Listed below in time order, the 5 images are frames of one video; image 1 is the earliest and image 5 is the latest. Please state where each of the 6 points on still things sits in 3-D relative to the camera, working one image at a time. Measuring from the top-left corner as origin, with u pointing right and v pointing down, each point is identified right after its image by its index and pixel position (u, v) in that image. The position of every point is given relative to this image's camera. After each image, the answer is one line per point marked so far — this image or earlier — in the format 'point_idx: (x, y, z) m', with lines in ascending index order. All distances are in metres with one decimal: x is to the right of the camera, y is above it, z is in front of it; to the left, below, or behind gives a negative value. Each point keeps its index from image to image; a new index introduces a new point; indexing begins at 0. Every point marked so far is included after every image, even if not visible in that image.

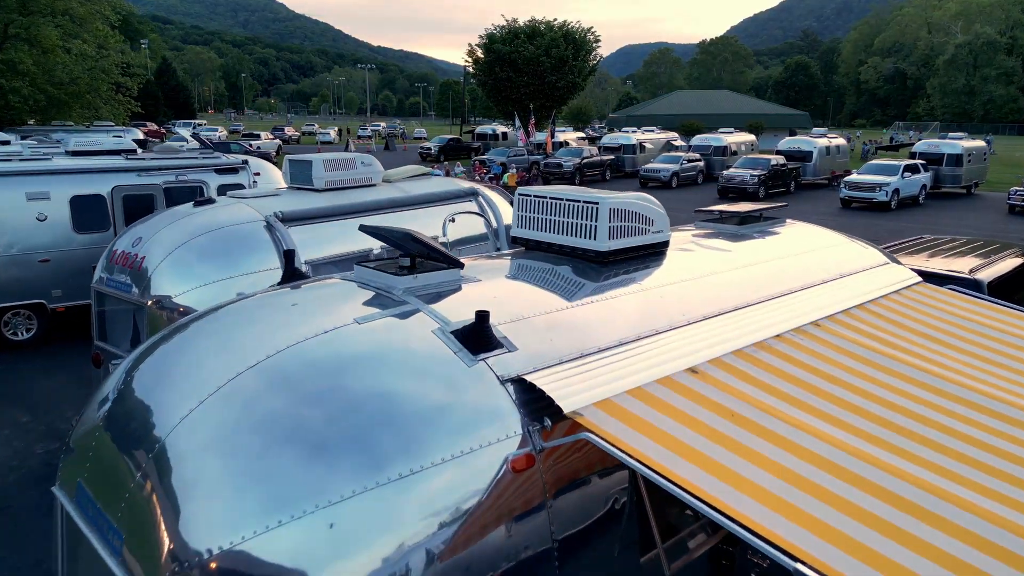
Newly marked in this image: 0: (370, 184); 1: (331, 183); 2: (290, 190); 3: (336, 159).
0: (-1.4, +1.0, +7.3) m
1: (-1.7, +1.0, +7.0) m
2: (-2.1, +0.9, +6.9) m
3: (-1.7, +1.3, +7.0) m
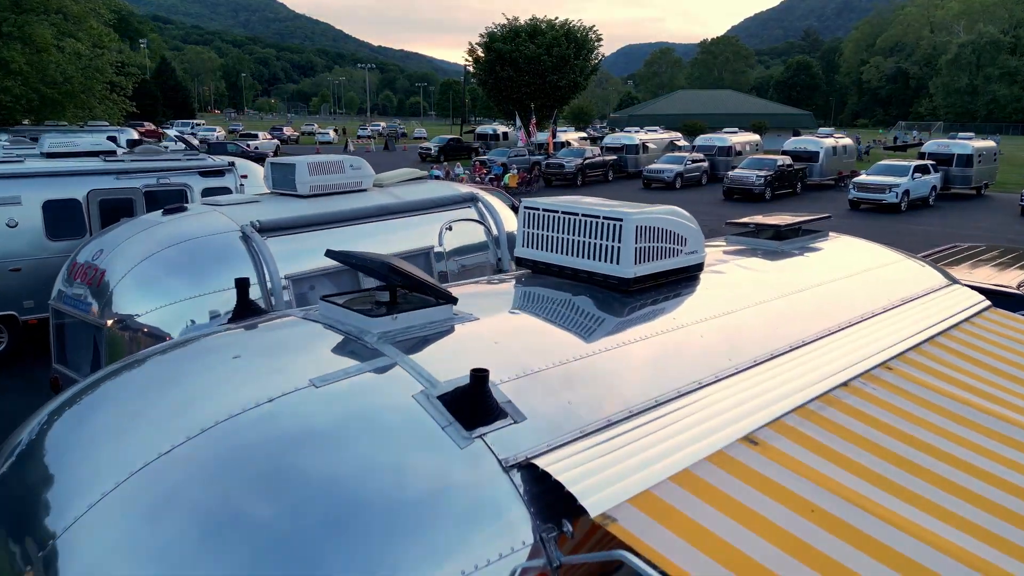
0: (-1.4, +0.9, +6.7) m
1: (-1.7, +0.9, +6.4) m
2: (-2.1, +0.8, +6.3) m
3: (-1.7, +1.1, +6.4) m
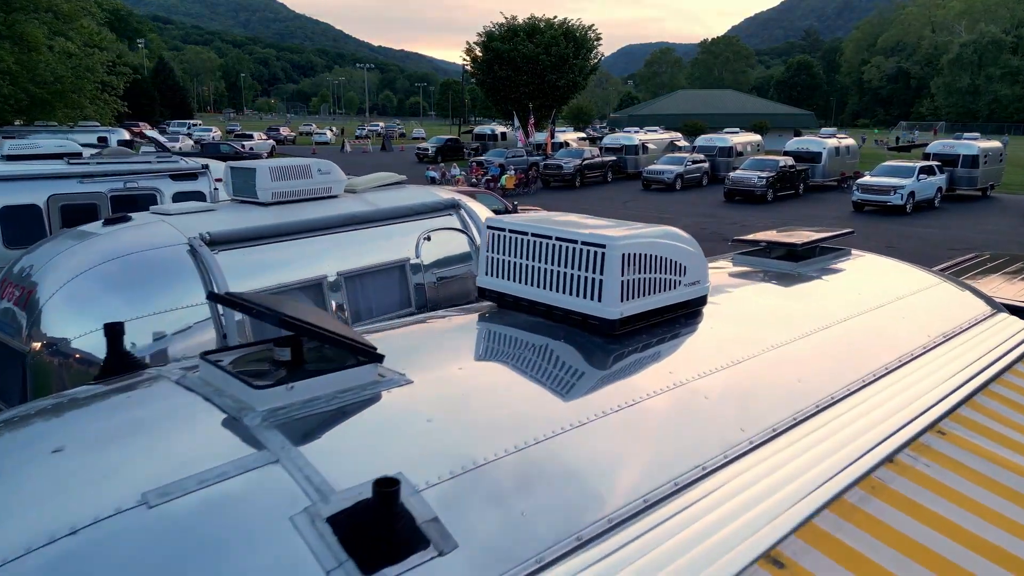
0: (-1.5, +0.8, +6.1) m
1: (-1.9, +0.7, +5.8) m
2: (-2.2, +0.7, +5.7) m
3: (-1.8, +1.0, +5.8) m
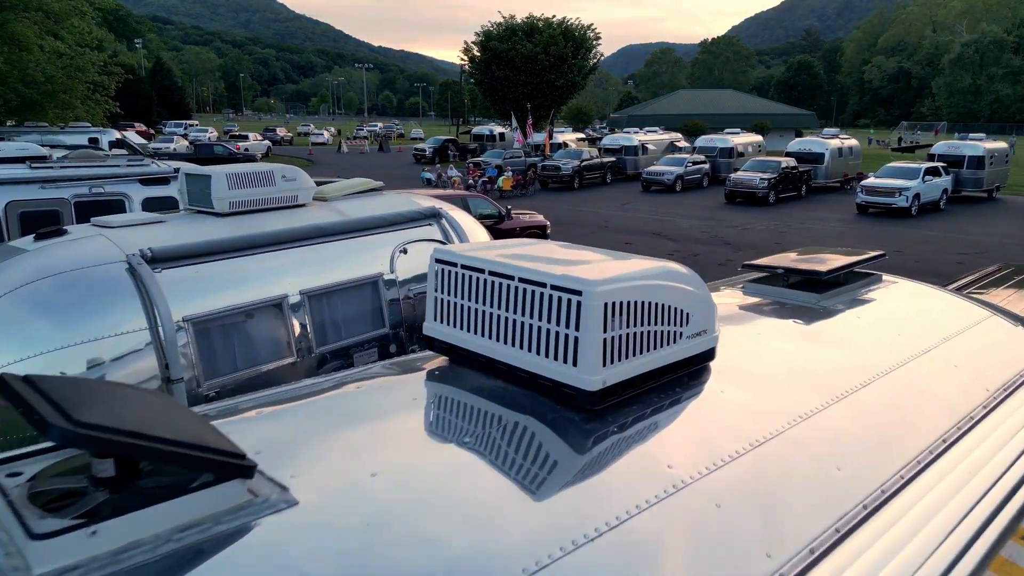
0: (-1.7, +0.6, +5.6) m
1: (-2.0, +0.6, +5.3) m
2: (-2.4, +0.5, +5.2) m
3: (-2.0, +0.9, +5.3) m
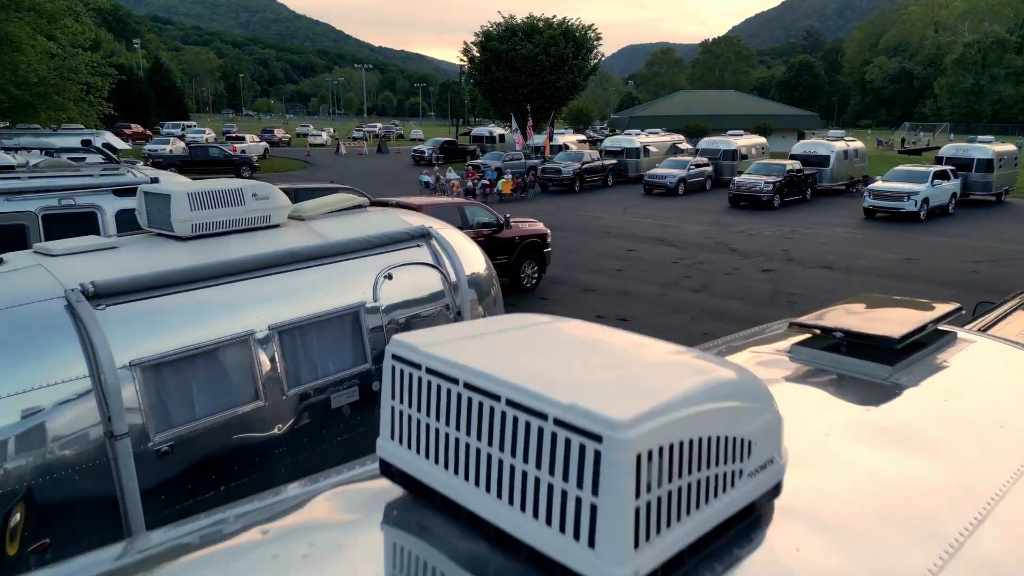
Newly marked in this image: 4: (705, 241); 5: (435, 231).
0: (-1.7, +0.4, +5.0) m
1: (-2.0, +0.4, +4.7) m
2: (-2.4, +0.3, +4.6) m
3: (-2.0, +0.6, +4.8) m
4: (+5.3, +1.3, +19.8) m
5: (-0.6, +0.5, +5.6) m
